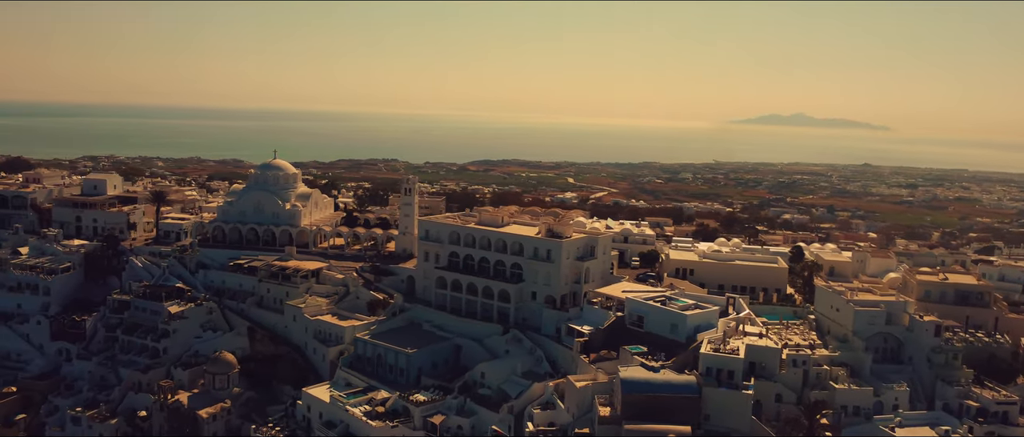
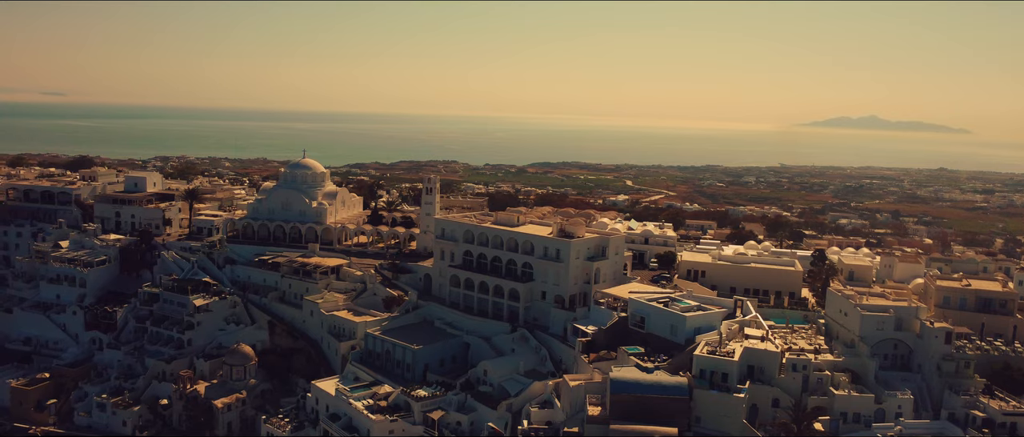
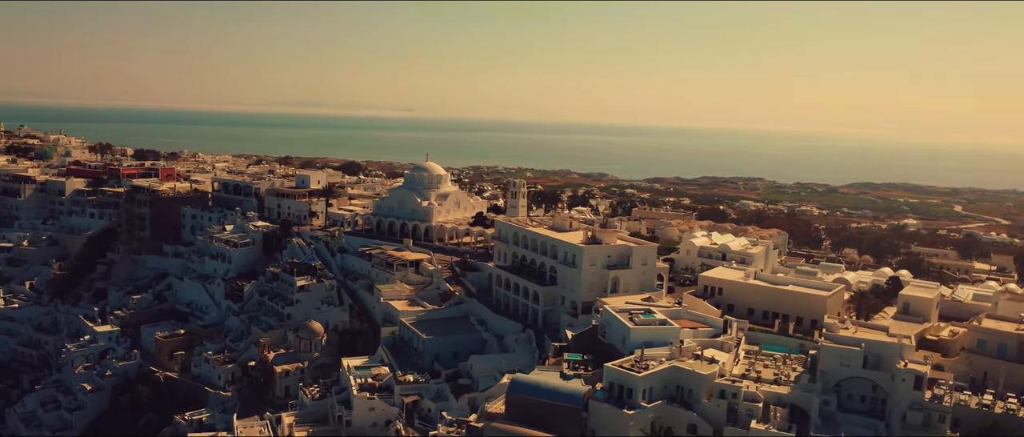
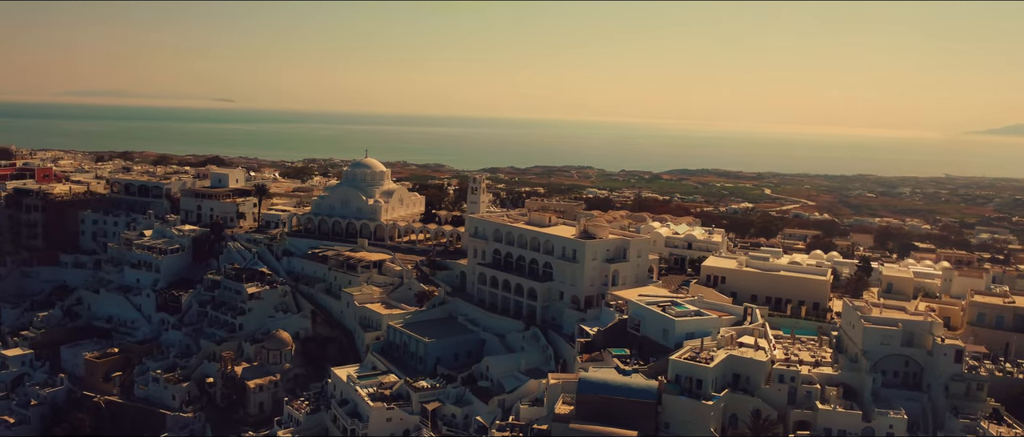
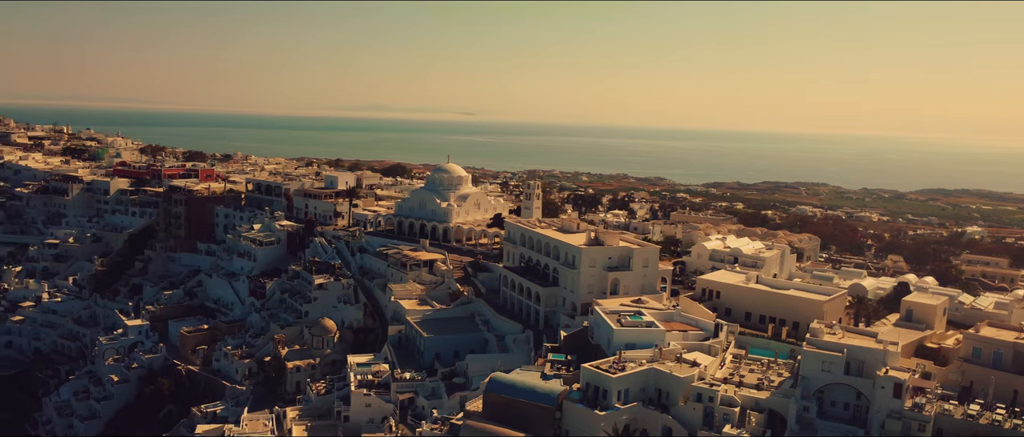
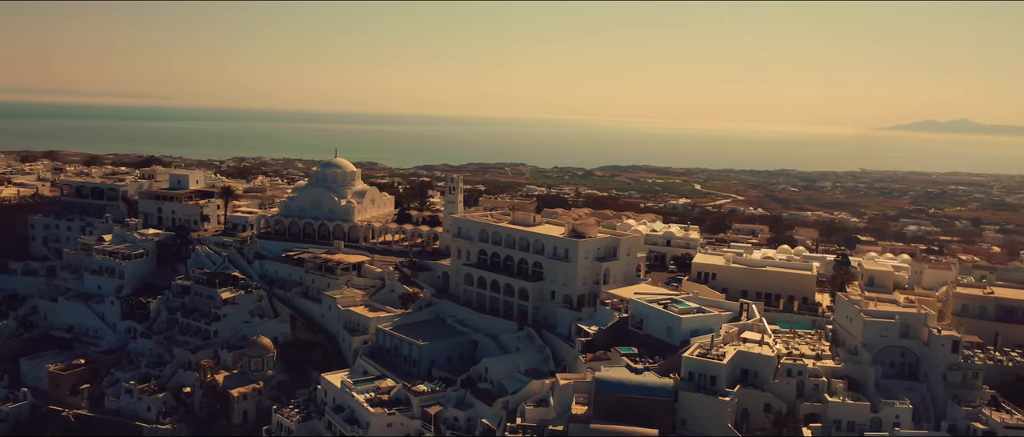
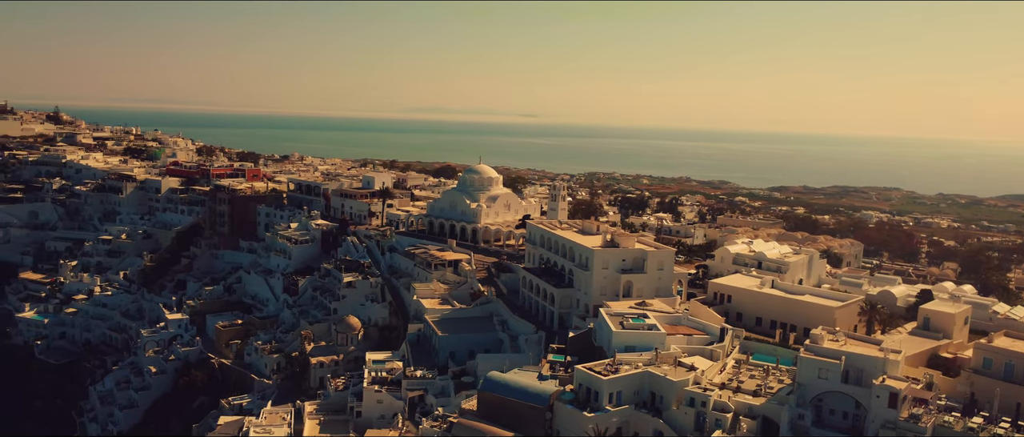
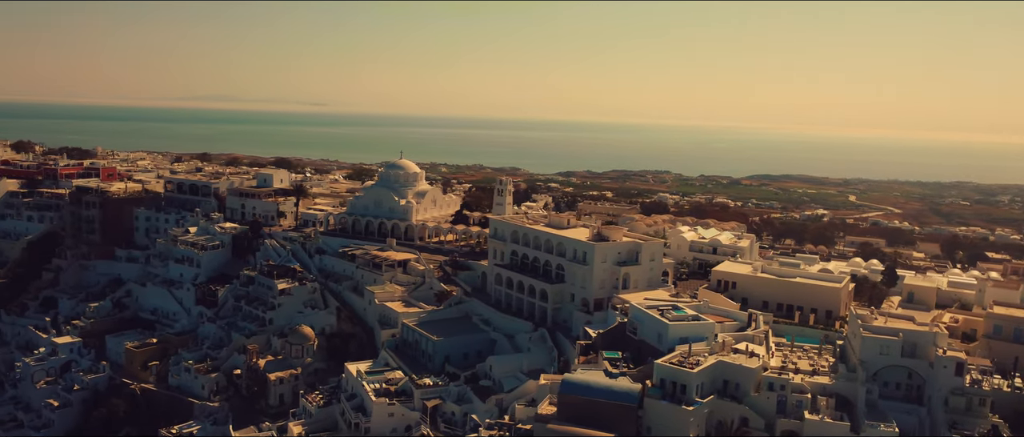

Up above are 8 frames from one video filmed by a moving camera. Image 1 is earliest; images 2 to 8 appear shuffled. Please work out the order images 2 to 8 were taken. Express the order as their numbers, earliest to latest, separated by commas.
2, 6, 4, 8, 3, 5, 7
